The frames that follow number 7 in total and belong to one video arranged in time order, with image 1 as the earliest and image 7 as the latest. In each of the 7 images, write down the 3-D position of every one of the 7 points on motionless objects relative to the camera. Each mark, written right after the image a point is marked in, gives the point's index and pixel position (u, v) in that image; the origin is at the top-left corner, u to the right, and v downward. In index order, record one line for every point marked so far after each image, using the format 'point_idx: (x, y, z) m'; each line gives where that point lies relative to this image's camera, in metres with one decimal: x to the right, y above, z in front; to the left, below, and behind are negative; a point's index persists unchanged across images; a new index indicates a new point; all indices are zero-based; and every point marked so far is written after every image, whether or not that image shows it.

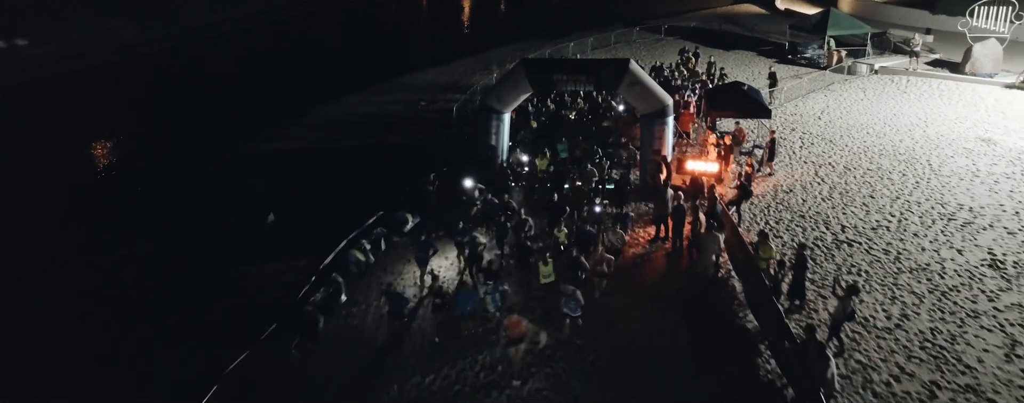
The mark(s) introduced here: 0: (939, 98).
0: (+12.6, +3.1, +19.6) m
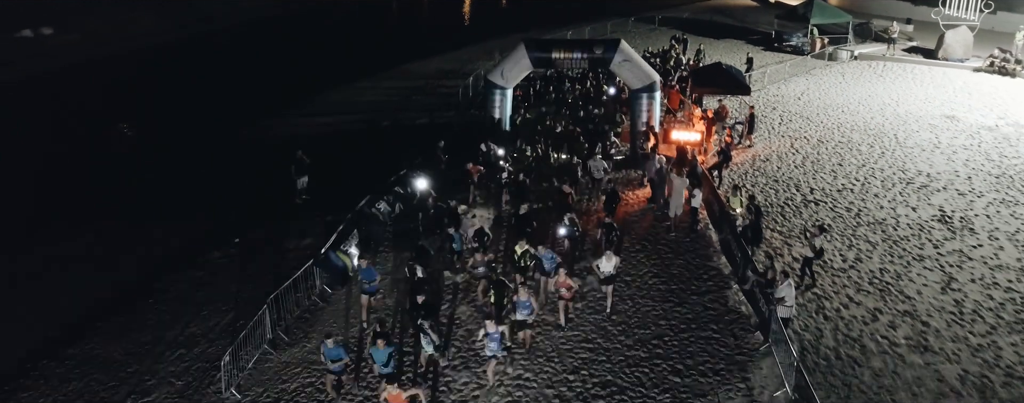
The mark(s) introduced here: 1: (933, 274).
0: (+12.6, +3.9, +21.0) m
1: (+6.9, -1.2, +10.8) m
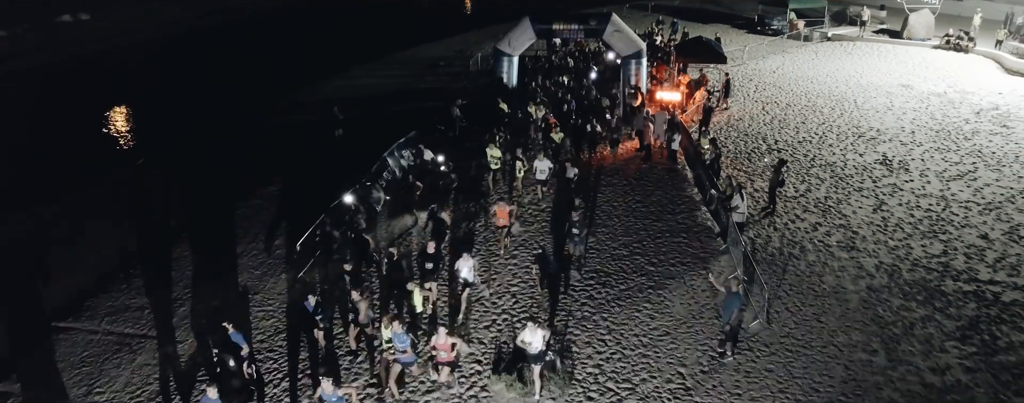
0: (+12.8, +5.1, +23.2) m
1: (+7.0, 0.0, +13.0) m
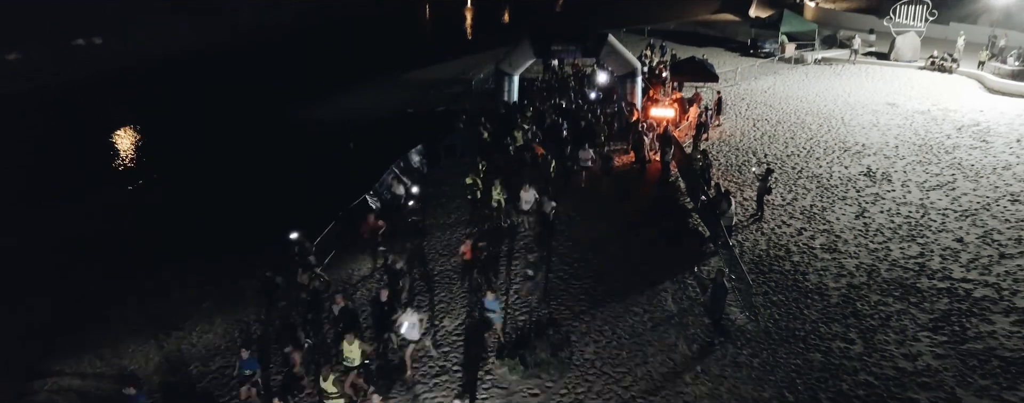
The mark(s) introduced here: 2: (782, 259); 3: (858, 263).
0: (+12.8, +4.5, +24.1) m
1: (+7.0, -0.1, +13.8) m
2: (+4.8, -1.0, +11.7) m
3: (+6.0, -1.1, +11.6) m
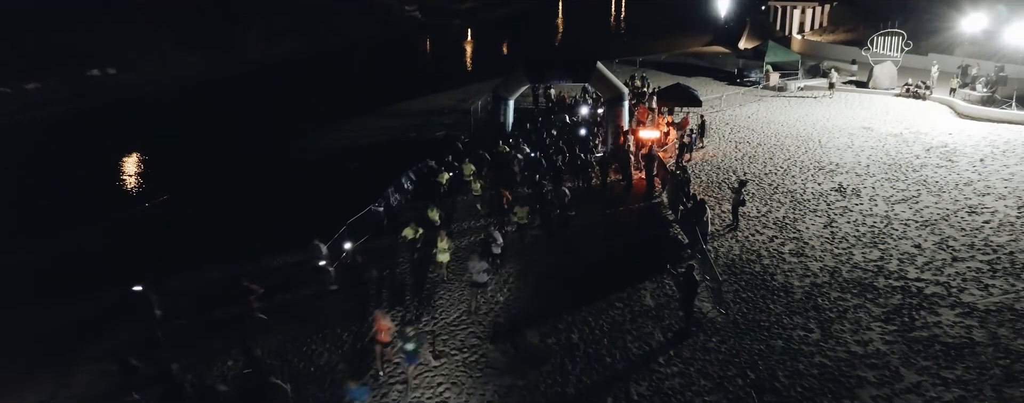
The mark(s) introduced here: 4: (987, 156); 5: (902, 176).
0: (+12.7, +3.8, +25.4) m
1: (+6.9, -0.4, +14.9) m
2: (+4.6, -1.2, +12.8) m
3: (+5.9, -1.2, +12.6) m
4: (+13.2, +1.3, +18.5) m
5: (+10.3, +0.7, +17.5) m
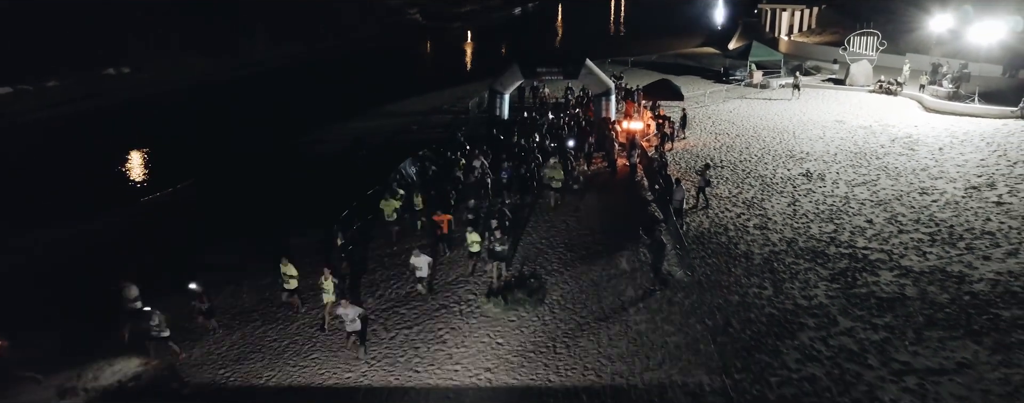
0: (+12.5, +4.2, +26.9) m
1: (+6.8, +0.1, +16.4) m
2: (+4.5, -0.7, +14.3) m
3: (+5.7, -0.7, +14.1) m
4: (+13.1, +1.7, +20.0) m
5: (+10.2, +1.1, +19.1) m
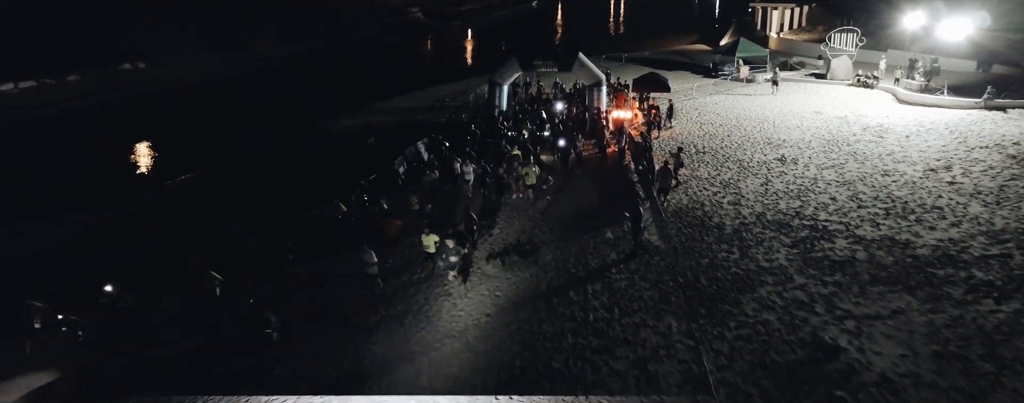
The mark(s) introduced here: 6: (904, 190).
0: (+12.5, +4.7, +28.5) m
1: (+6.7, +0.6, +17.9) m
2: (+4.4, -0.2, +15.8) m
3: (+5.7, -0.2, +15.7) m
4: (+13.0, +2.2, +21.5) m
5: (+10.1, +1.6, +20.6) m
6: (+9.9, +0.3, +16.7) m
